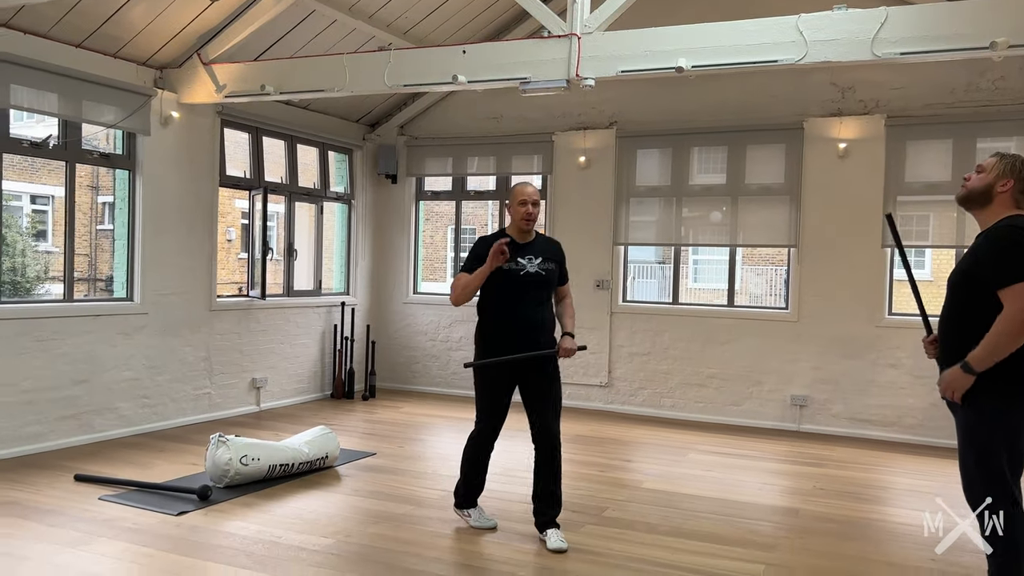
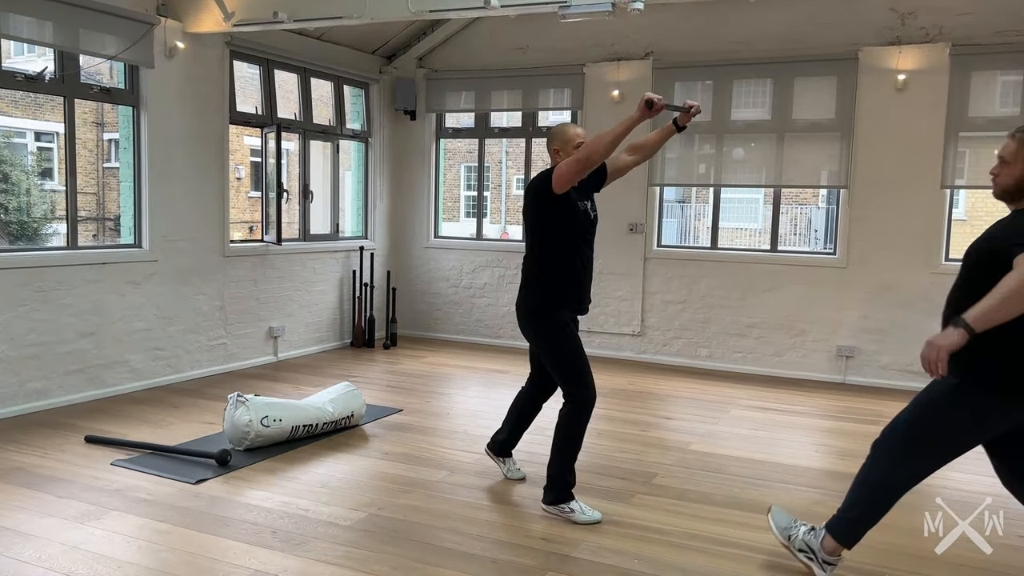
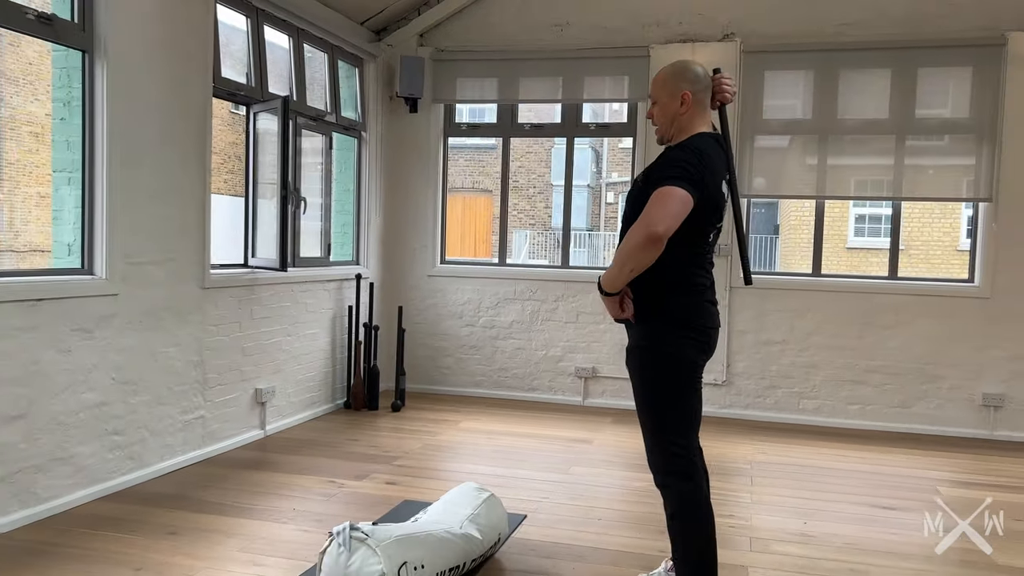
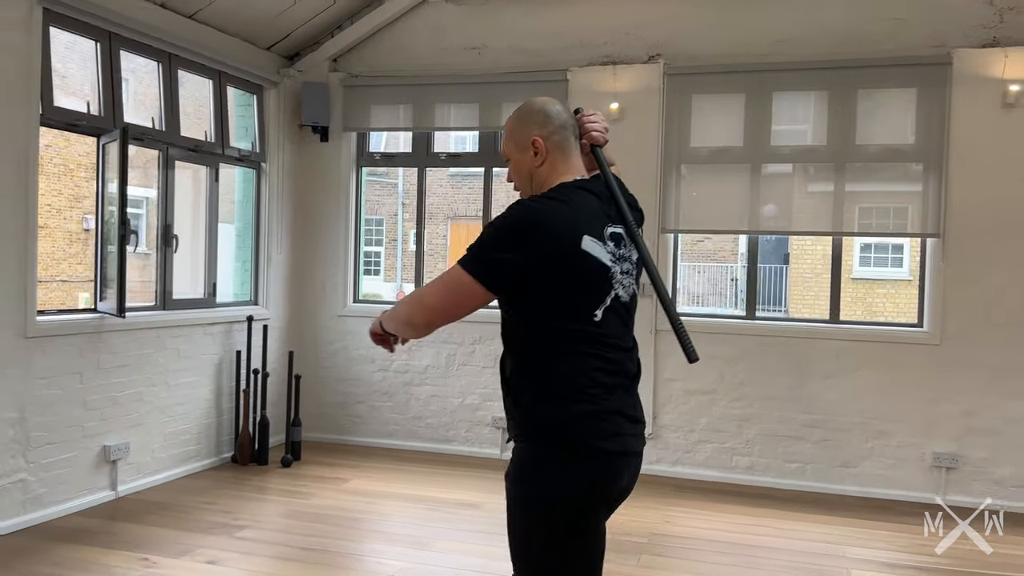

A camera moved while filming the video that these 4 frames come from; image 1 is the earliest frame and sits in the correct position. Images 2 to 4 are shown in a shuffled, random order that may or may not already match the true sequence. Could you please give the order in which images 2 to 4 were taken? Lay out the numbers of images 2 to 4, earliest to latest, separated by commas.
2, 4, 3
